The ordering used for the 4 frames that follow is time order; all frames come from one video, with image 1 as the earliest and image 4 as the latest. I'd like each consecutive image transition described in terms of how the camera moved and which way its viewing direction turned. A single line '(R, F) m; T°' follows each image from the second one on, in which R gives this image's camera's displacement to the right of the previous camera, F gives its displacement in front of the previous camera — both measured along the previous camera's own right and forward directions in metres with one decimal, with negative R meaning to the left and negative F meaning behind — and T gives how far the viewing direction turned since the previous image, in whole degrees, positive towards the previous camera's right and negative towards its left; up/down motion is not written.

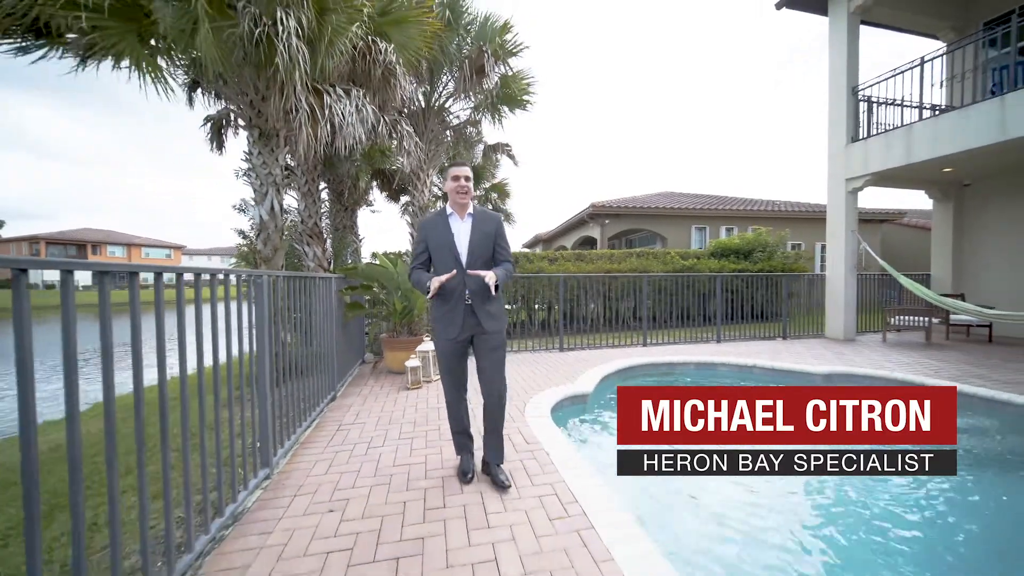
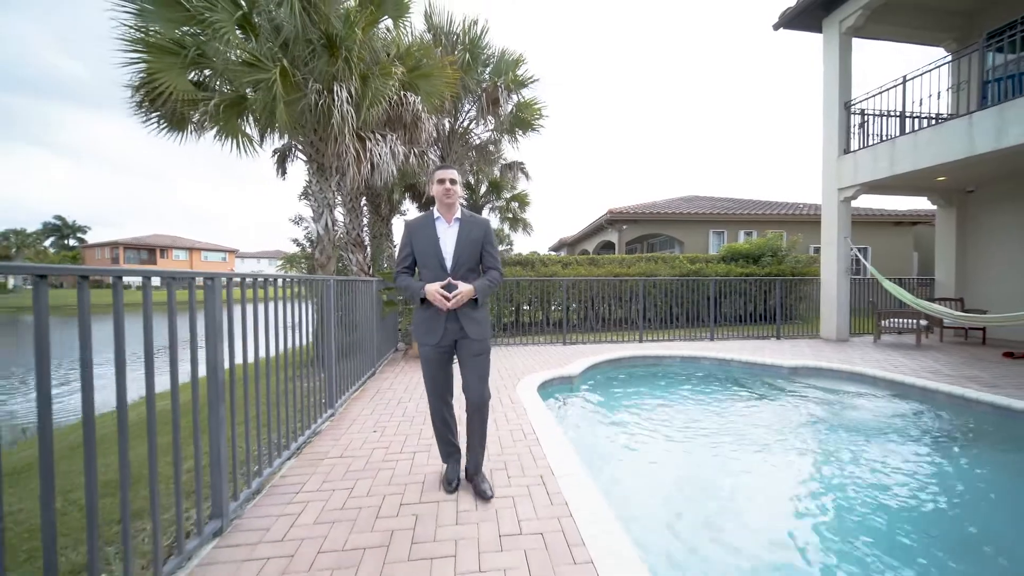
(+0.4, -1.1) m; -4°
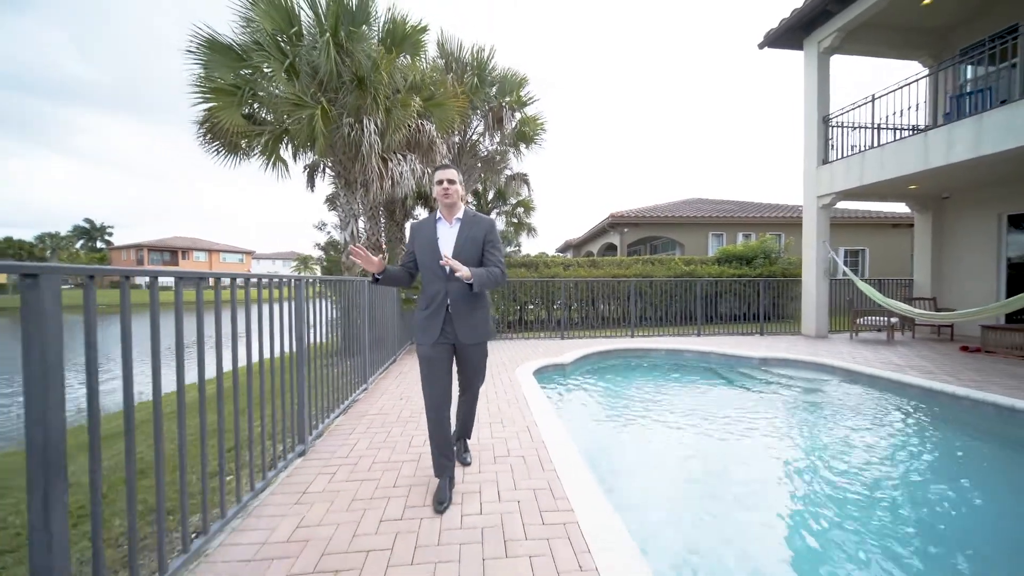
(+0.1, -0.9) m; -1°
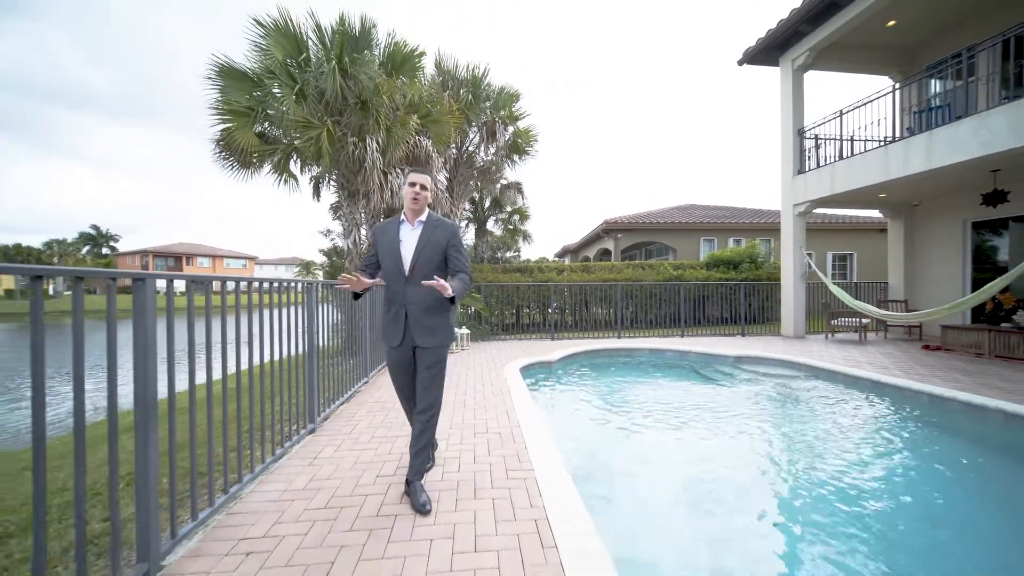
(+0.2, -0.5) m; 0°
